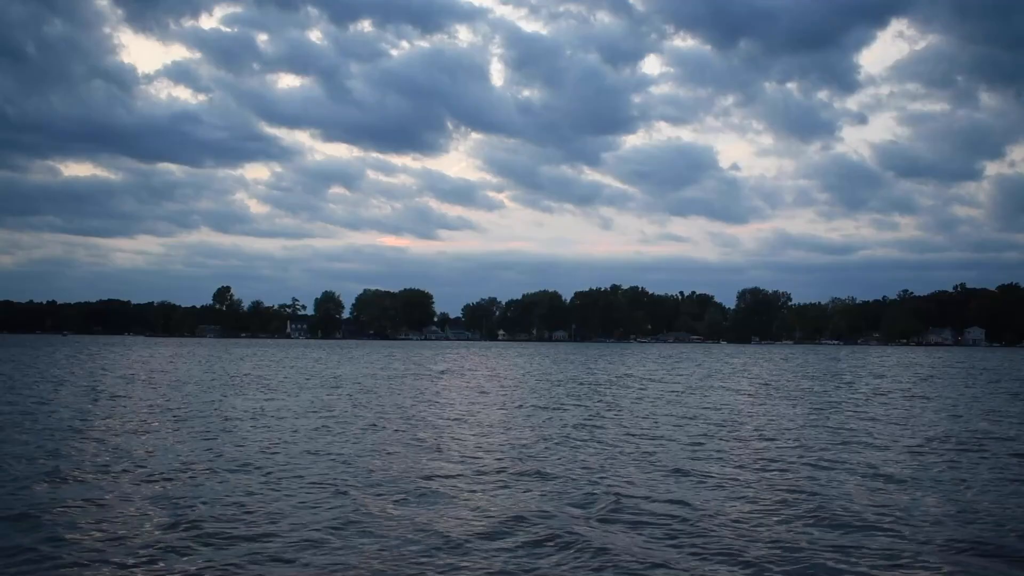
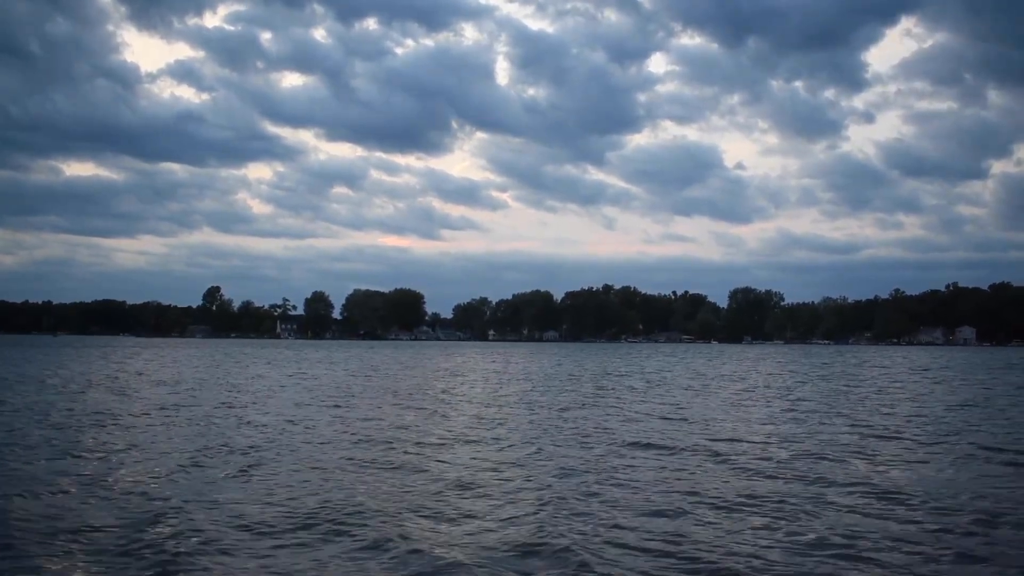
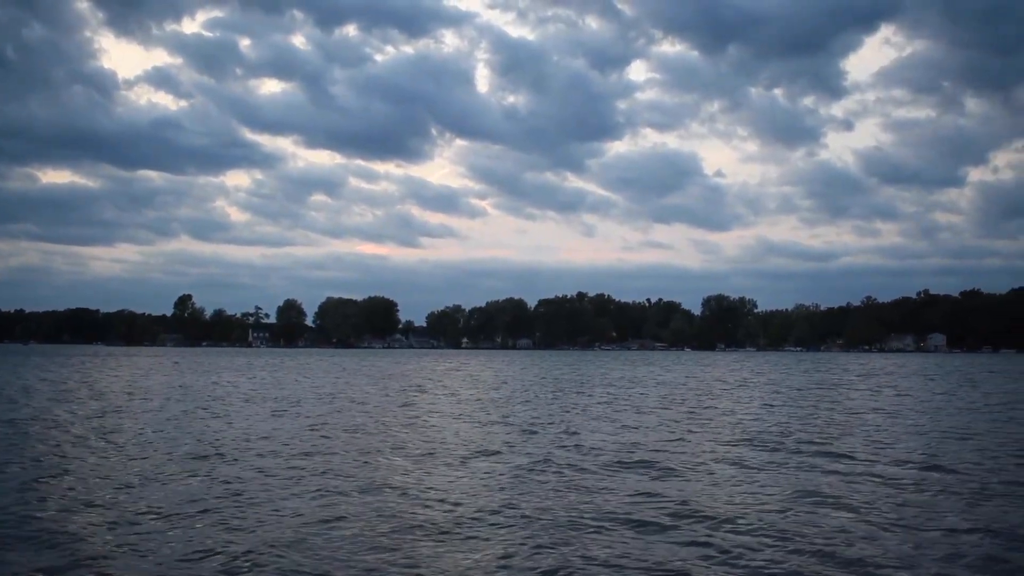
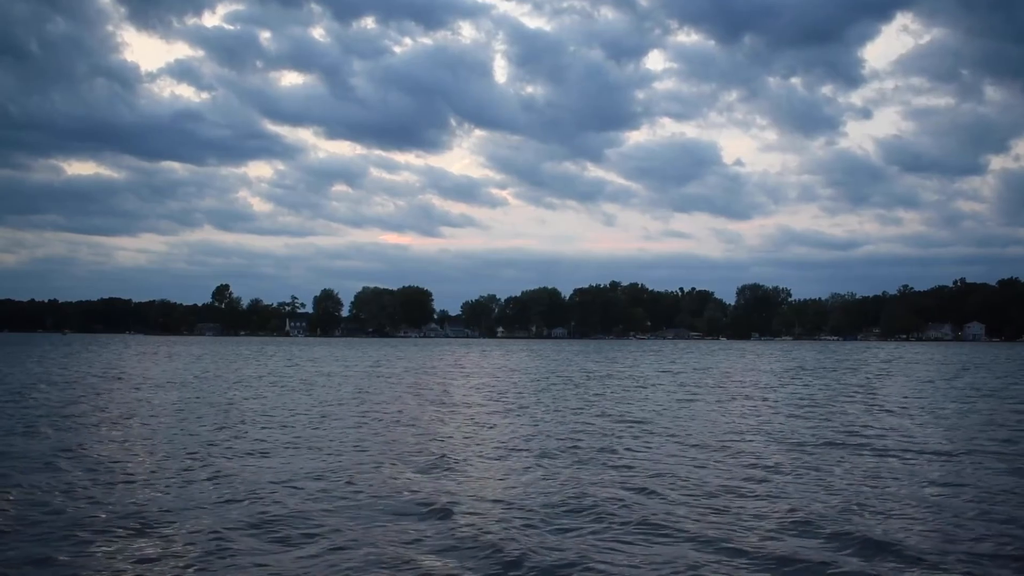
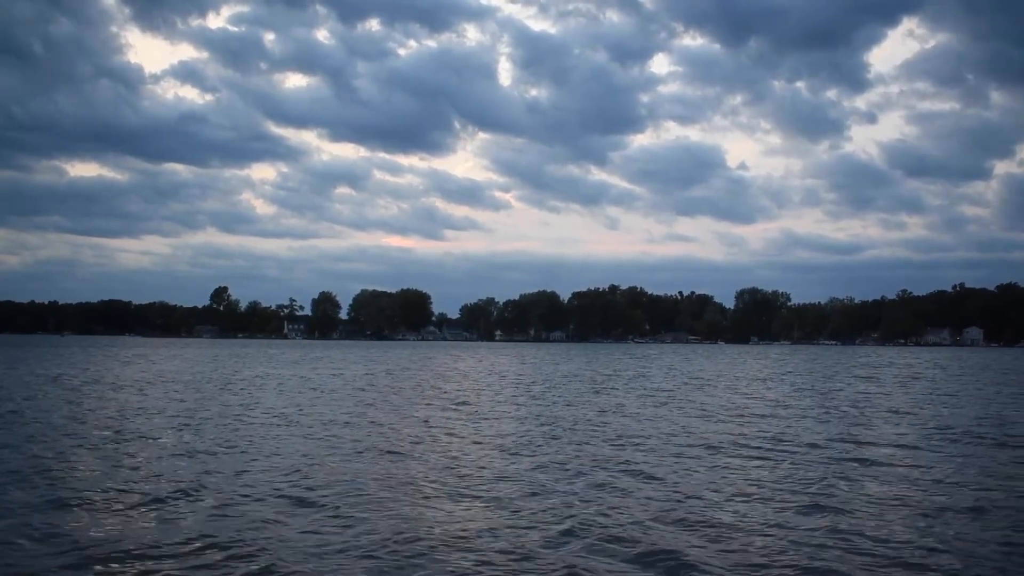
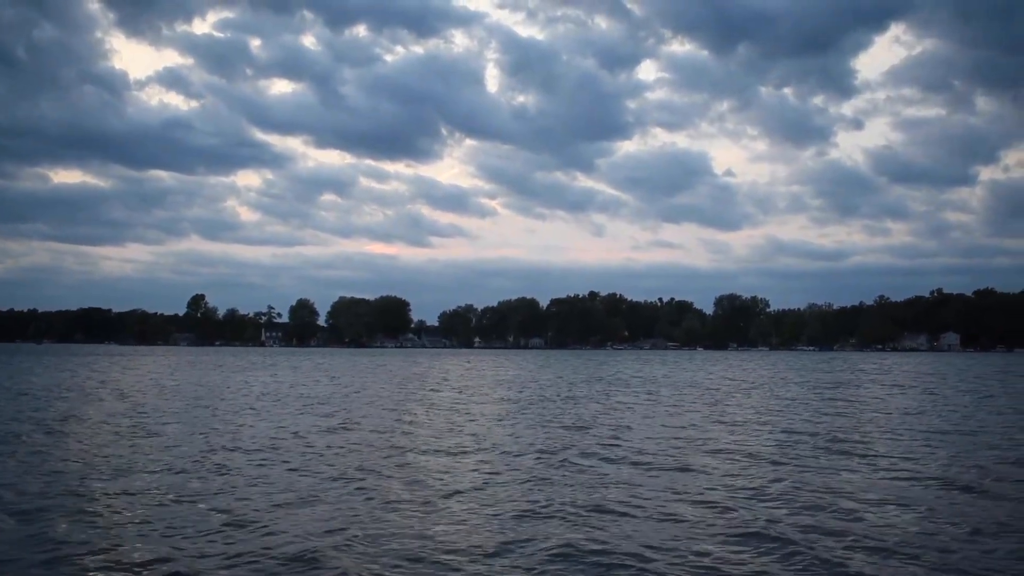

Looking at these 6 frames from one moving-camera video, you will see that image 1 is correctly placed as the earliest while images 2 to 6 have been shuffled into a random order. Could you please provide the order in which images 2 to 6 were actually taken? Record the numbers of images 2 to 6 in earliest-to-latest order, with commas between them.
4, 5, 2, 6, 3
